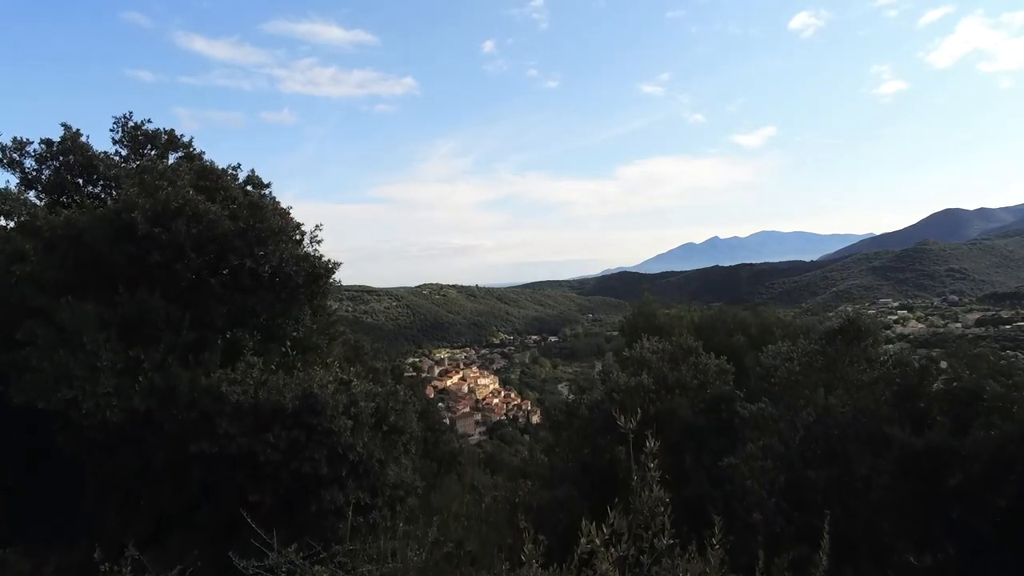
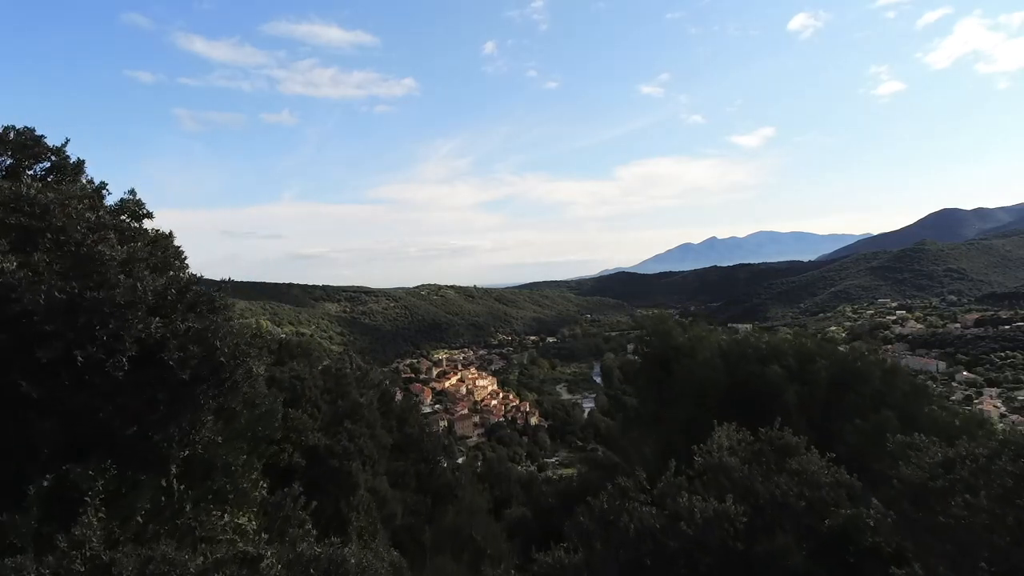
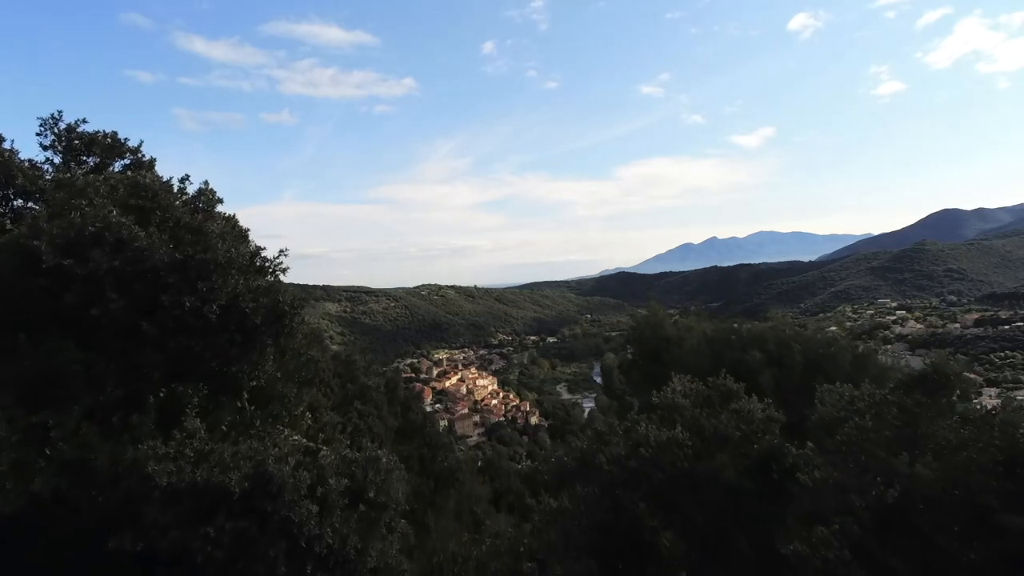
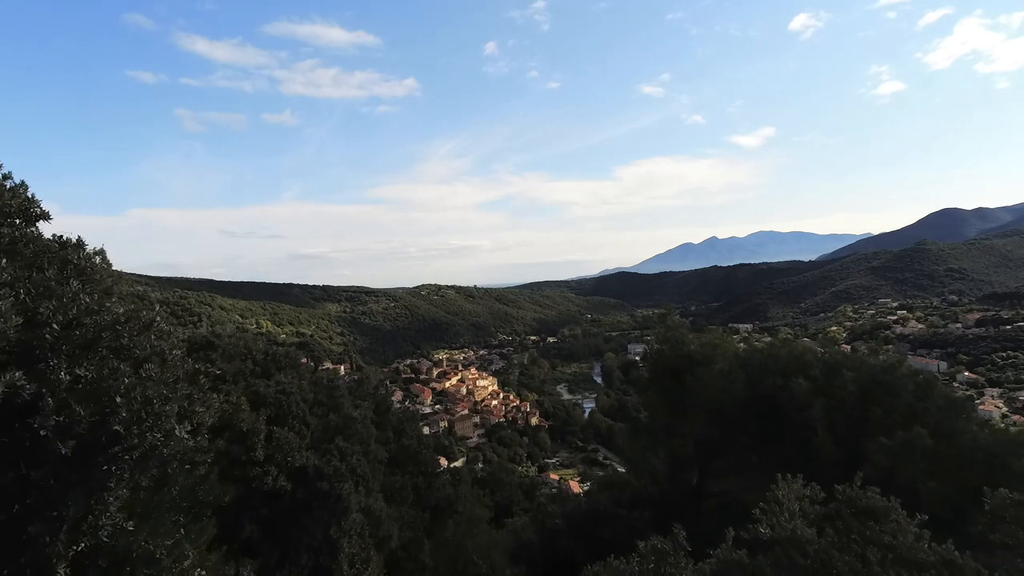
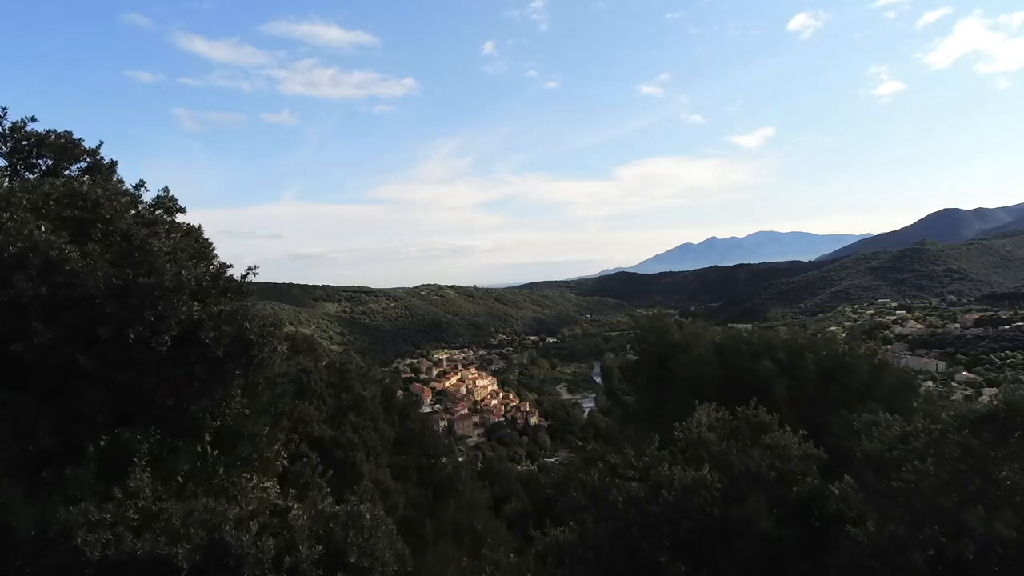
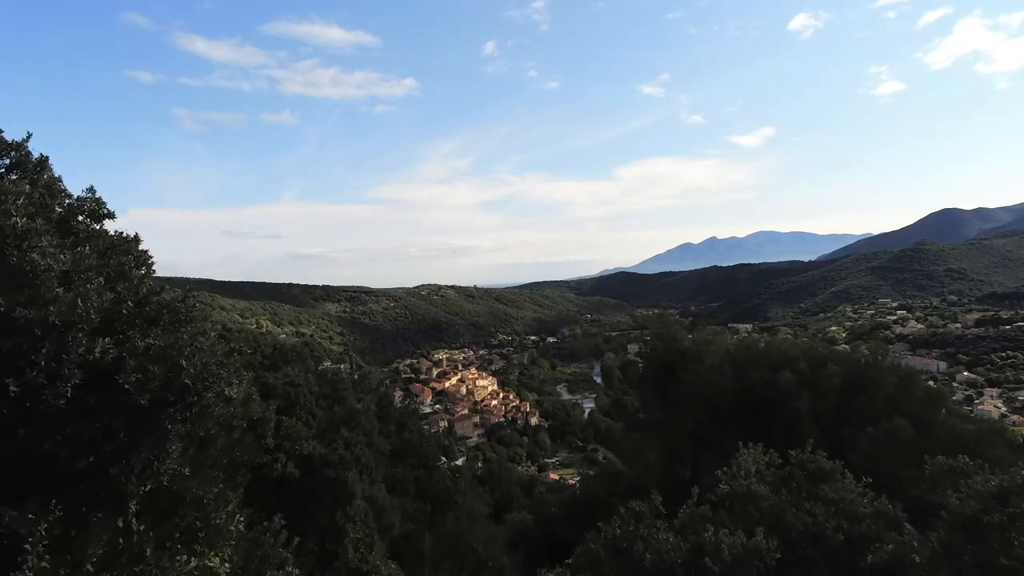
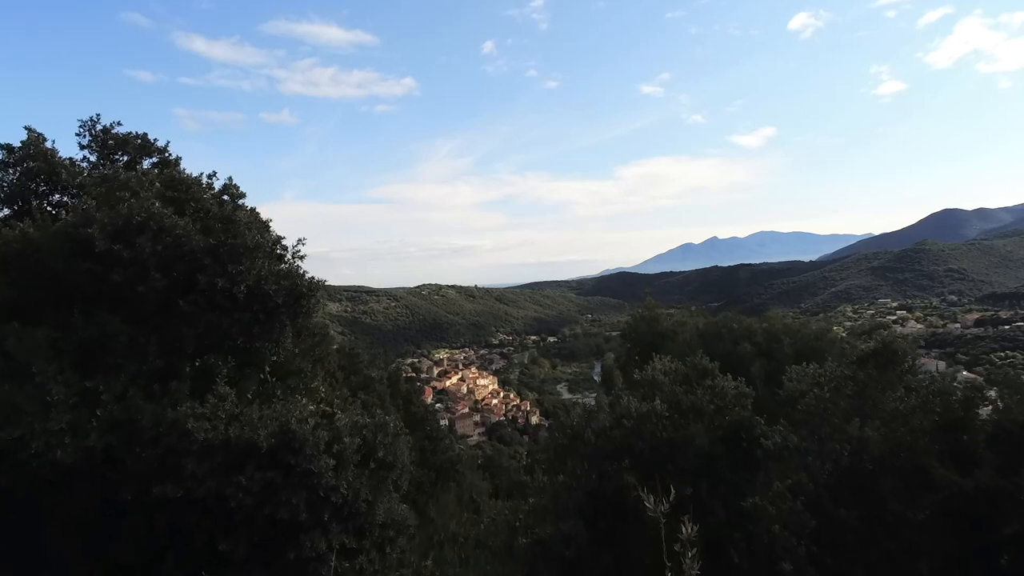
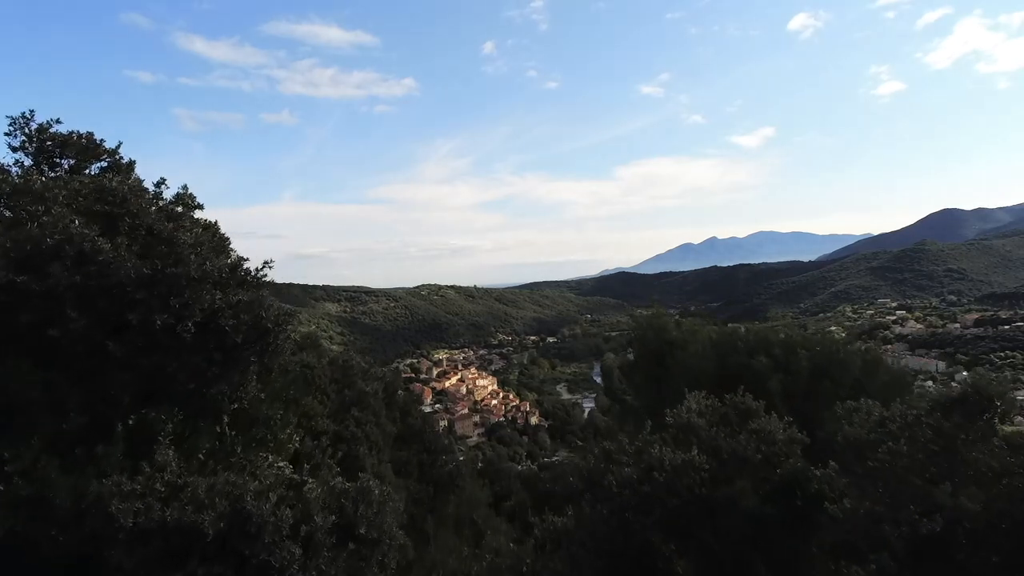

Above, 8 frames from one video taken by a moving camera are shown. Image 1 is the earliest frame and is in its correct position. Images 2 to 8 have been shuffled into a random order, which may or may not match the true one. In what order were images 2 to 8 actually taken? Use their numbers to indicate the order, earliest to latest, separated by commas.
7, 3, 8, 5, 2, 6, 4
